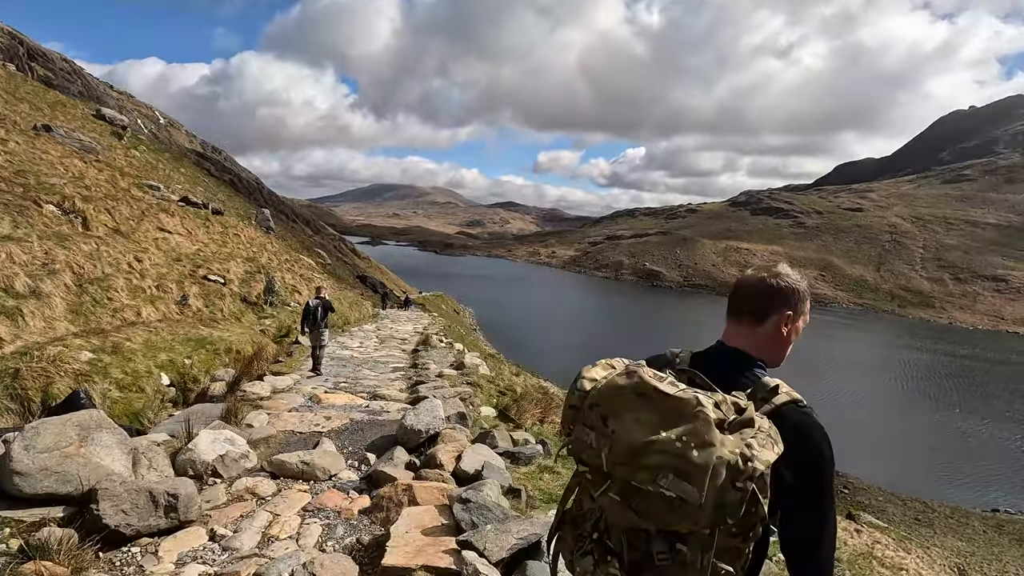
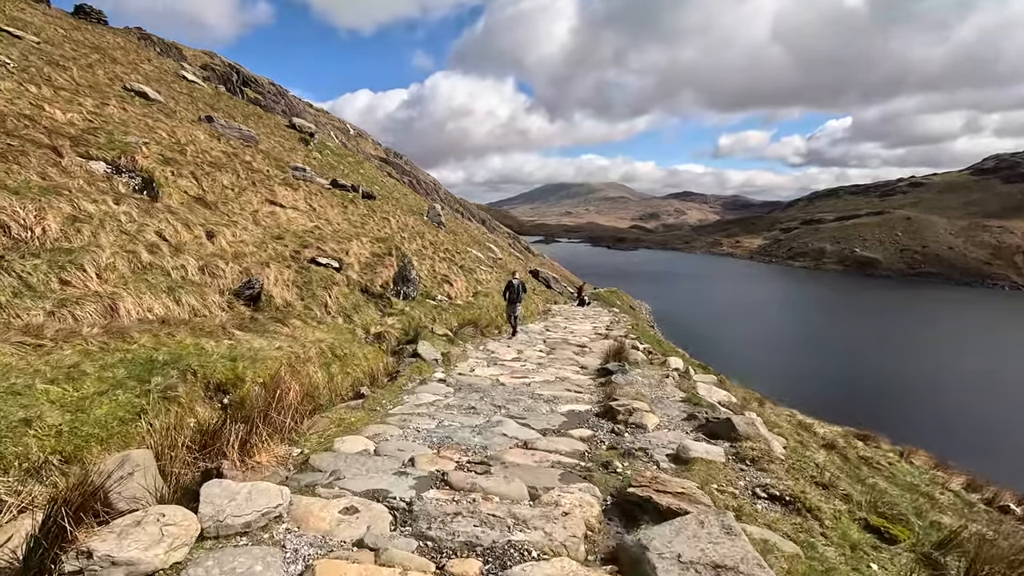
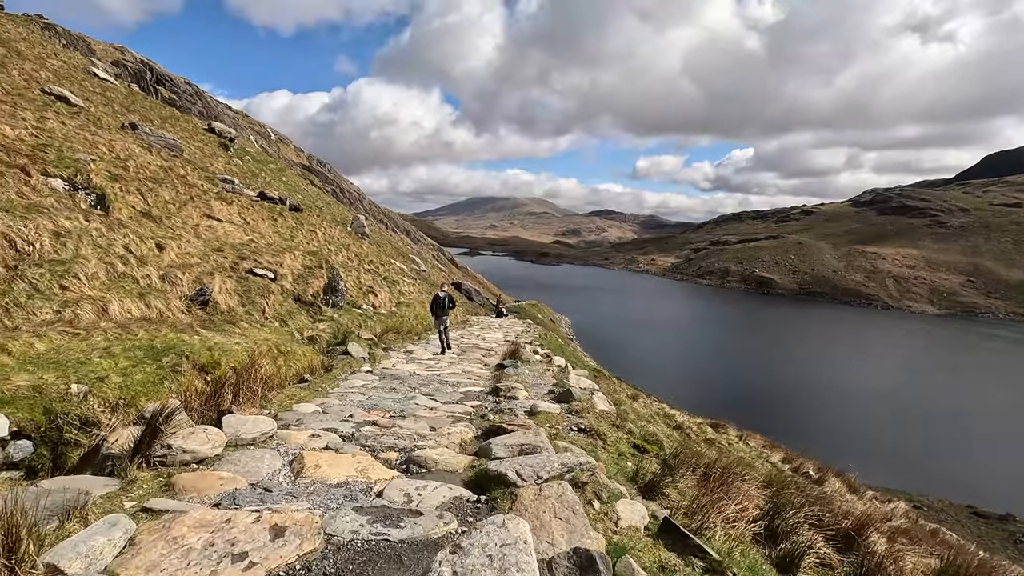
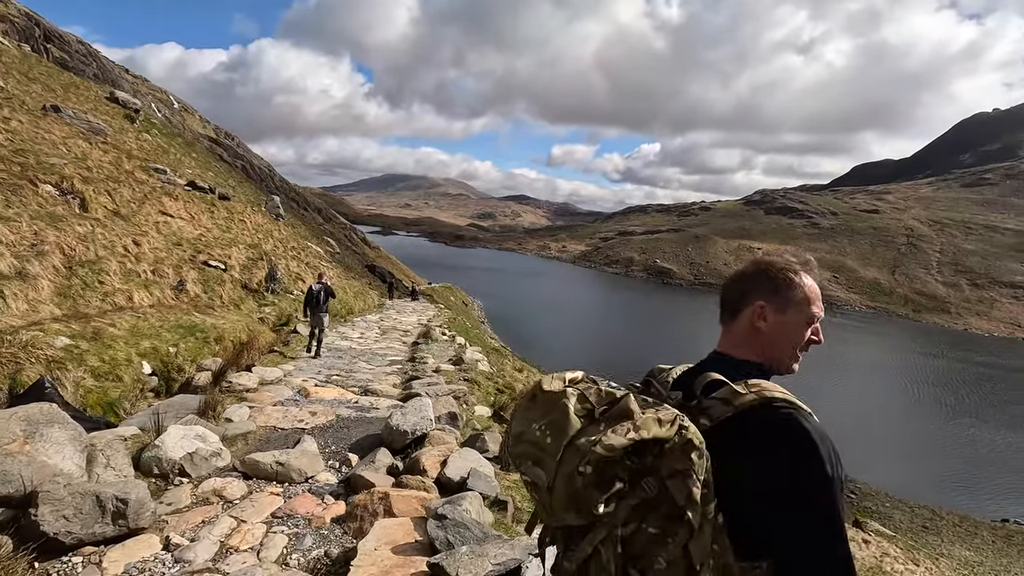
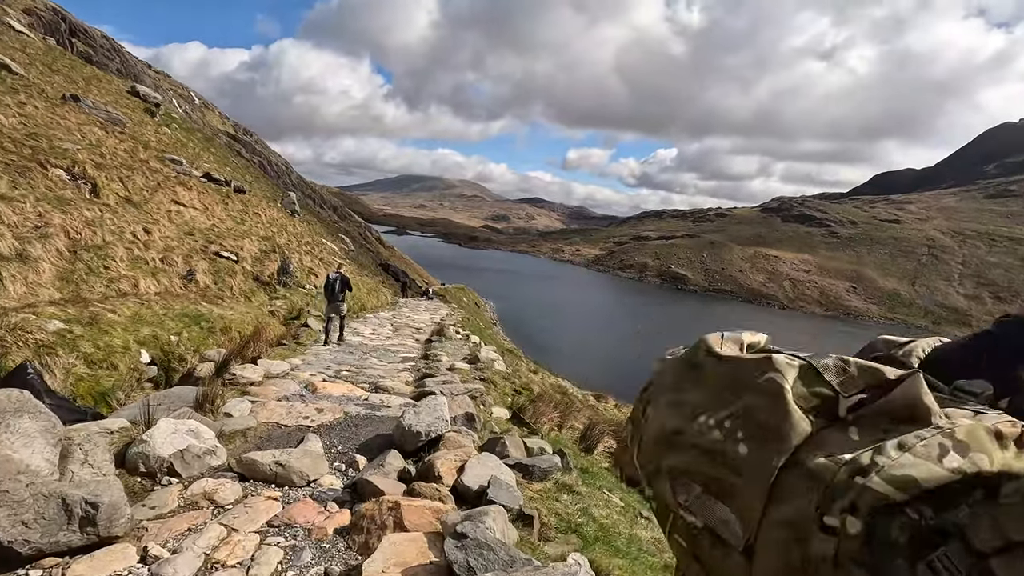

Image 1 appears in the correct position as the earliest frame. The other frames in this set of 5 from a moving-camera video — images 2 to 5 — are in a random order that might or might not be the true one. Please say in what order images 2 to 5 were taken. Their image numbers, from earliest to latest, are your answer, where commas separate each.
4, 5, 3, 2
